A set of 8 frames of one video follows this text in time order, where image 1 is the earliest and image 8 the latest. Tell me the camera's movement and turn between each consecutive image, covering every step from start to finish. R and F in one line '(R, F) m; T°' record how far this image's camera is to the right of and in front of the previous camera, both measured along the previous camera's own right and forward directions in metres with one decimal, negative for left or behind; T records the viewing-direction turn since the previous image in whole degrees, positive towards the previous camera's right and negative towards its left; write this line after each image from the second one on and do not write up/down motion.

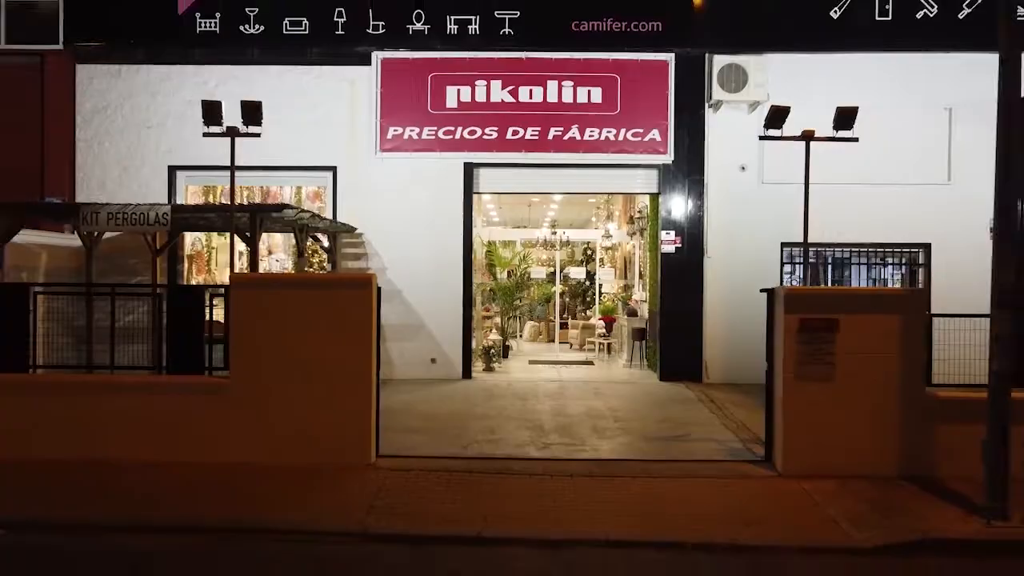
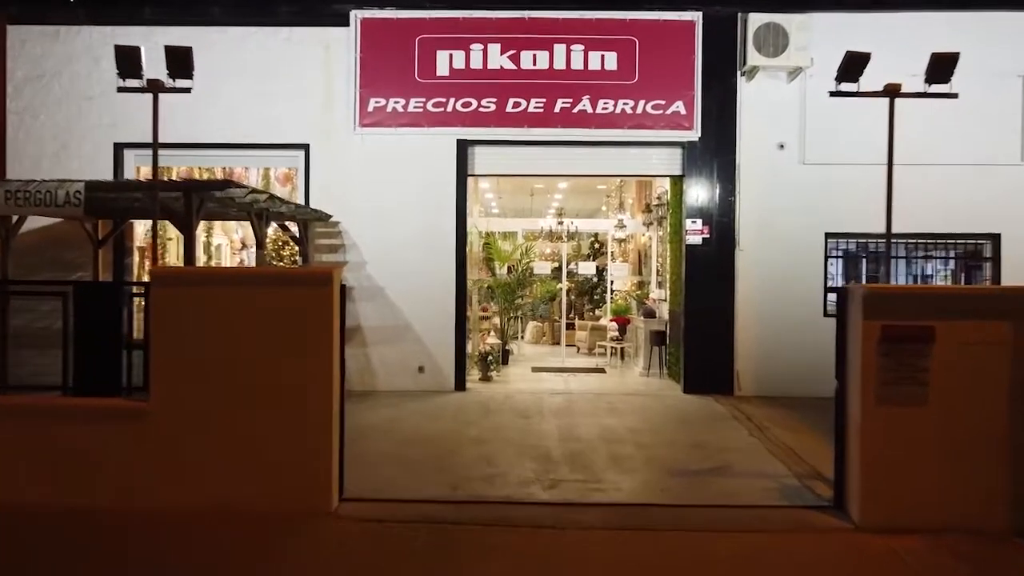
(0.0, +1.4) m; 0°
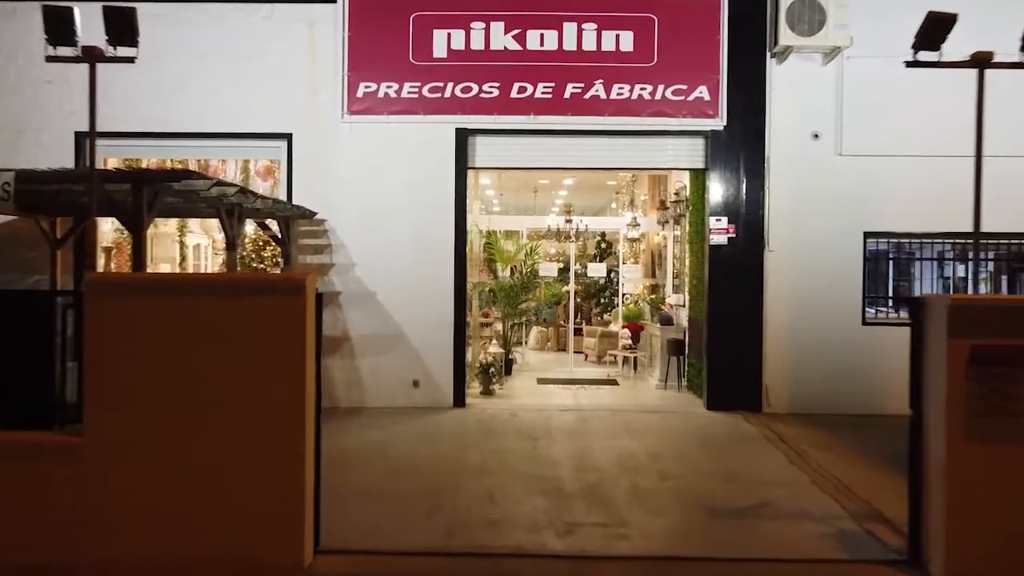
(-0.1, +0.8) m; 0°
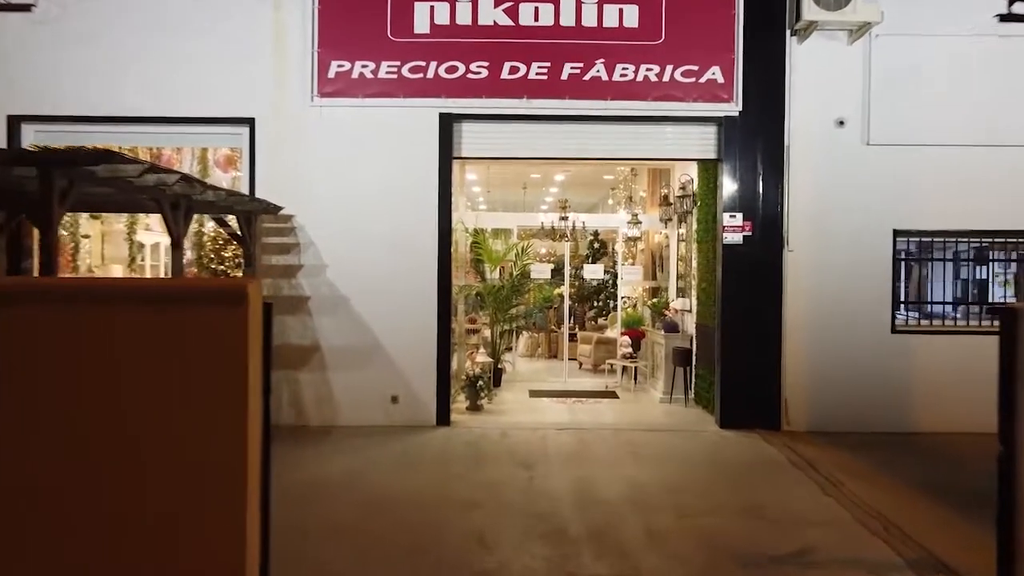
(-0.1, +0.8) m; +1°
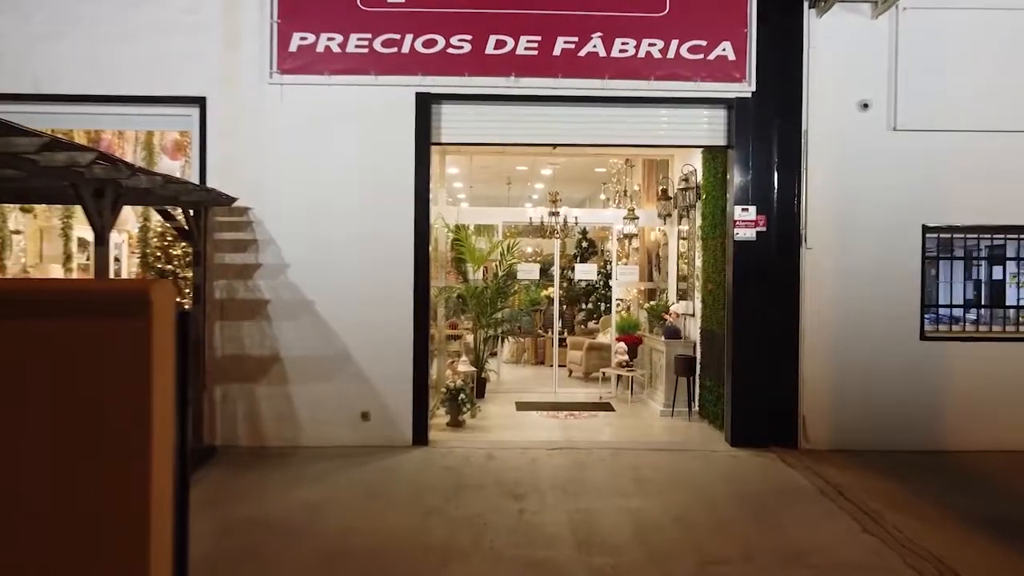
(0.0, +0.8) m; +1°
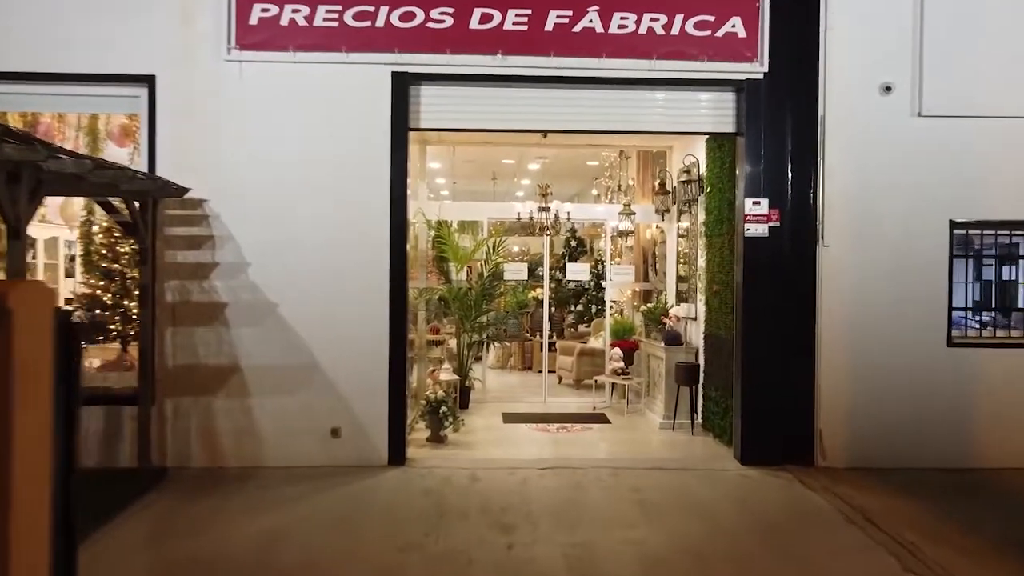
(0.0, +0.6) m; +1°
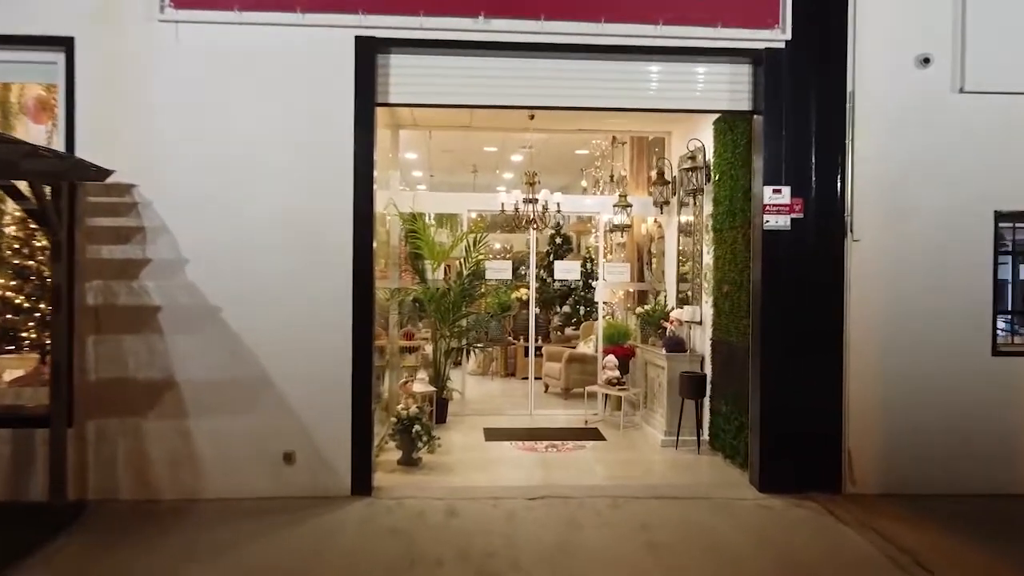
(0.0, +0.8) m; +1°
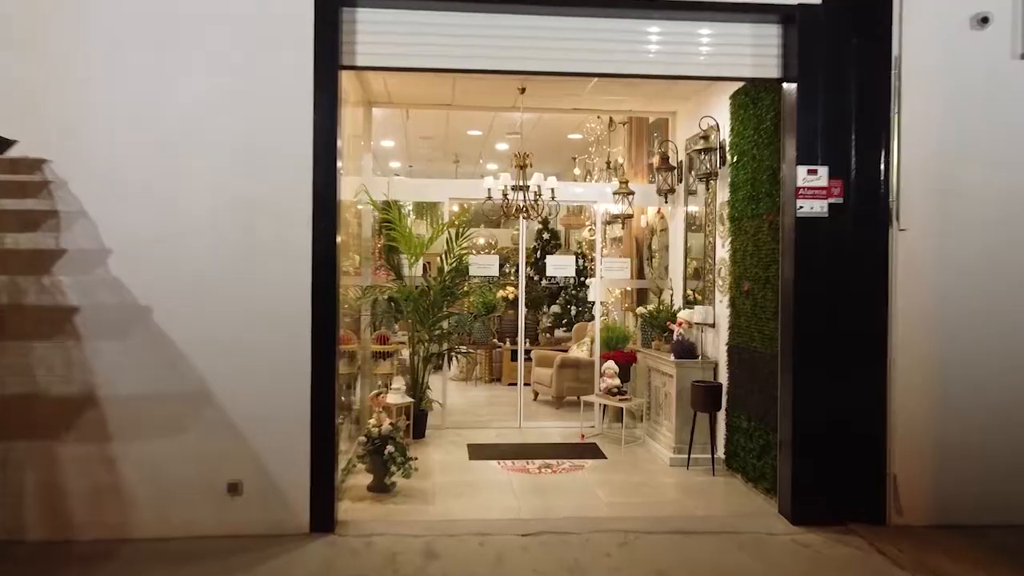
(0.0, +0.8) m; +1°
